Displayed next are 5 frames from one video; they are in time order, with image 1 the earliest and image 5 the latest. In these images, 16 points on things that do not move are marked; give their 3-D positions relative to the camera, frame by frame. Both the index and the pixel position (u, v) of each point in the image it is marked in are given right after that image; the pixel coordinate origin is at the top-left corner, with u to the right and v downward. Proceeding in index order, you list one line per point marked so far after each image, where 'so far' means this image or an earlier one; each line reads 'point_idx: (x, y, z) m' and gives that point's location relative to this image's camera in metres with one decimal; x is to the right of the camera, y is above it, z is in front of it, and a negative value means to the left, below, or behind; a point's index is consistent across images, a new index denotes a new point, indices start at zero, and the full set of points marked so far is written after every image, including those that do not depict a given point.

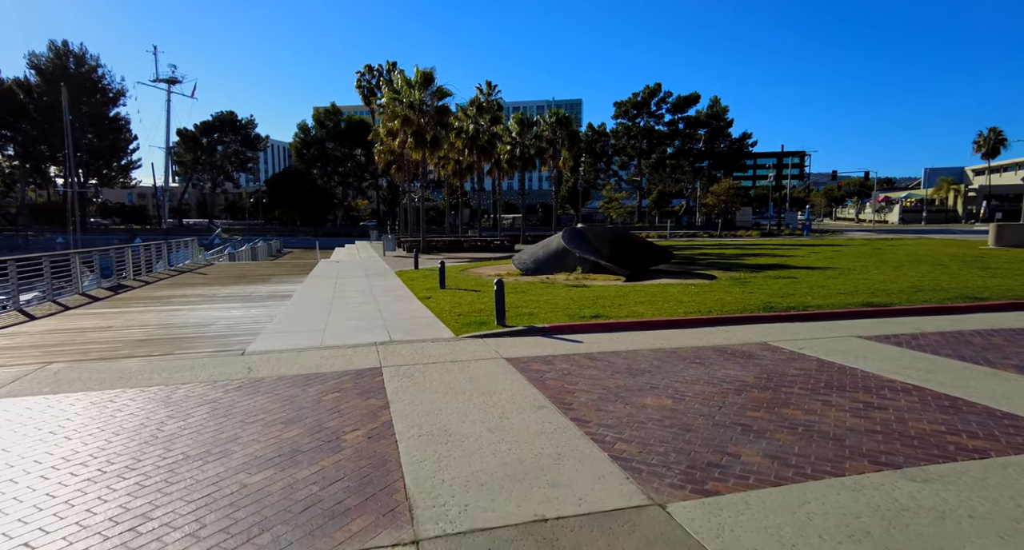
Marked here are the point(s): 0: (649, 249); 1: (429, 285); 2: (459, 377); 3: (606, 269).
0: (+4.9, +0.9, +19.3) m
1: (-2.3, -0.3, +15.5) m
2: (-0.6, -1.1, +6.1) m
3: (+3.1, +0.2, +17.9) m
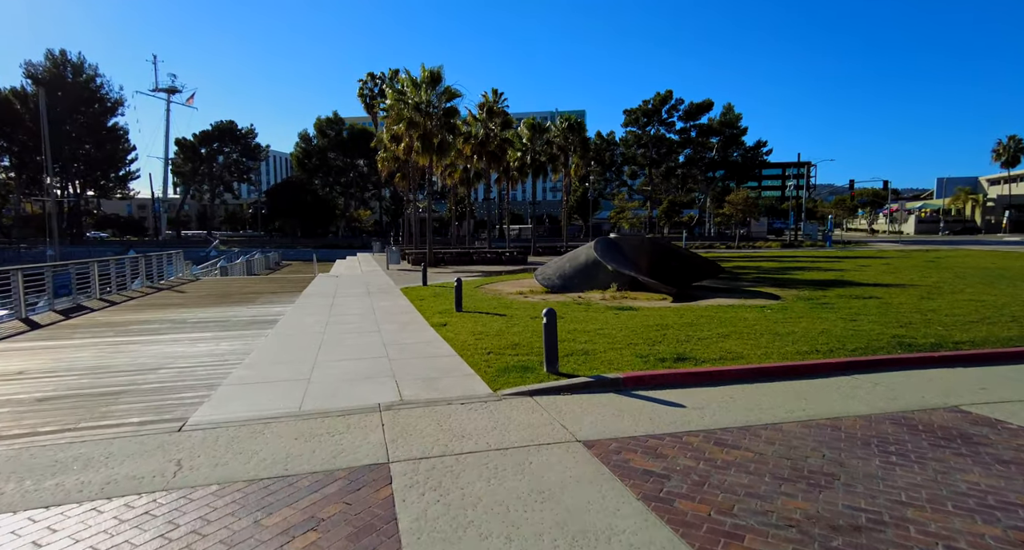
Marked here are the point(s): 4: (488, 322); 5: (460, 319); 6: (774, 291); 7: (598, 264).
0: (+5.6, +0.4, +16.8) m
1: (-1.6, -0.8, +13.0) m
2: (+0.1, -1.4, +3.6) m
3: (+3.8, -0.3, +15.4) m
4: (-0.5, -0.9, +10.7) m
5: (-1.0, -0.9, +11.3) m
6: (+7.4, -0.5, +15.2) m
7: (+2.6, +0.4, +16.6) m
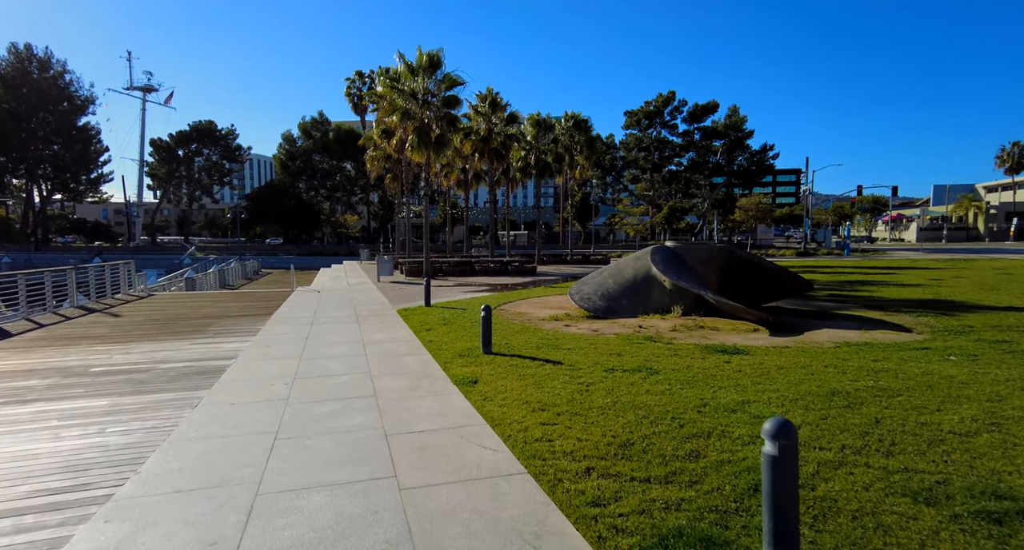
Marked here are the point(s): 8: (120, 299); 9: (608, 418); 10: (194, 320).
0: (+6.4, -0.1, +13.2) m
1: (-0.8, -1.2, +9.3) m
2: (+1.1, -1.7, -0.1) m
3: (+4.6, -0.8, +11.8) m
4: (+0.4, -1.3, +7.0) m
5: (-0.1, -1.3, +7.6) m
6: (+8.1, -1.0, +11.7) m
7: (+3.3, -0.1, +13.0) m
8: (-13.3, -0.8, +18.5) m
9: (+0.9, -1.4, +5.4) m
10: (-8.0, -1.1, +13.6) m
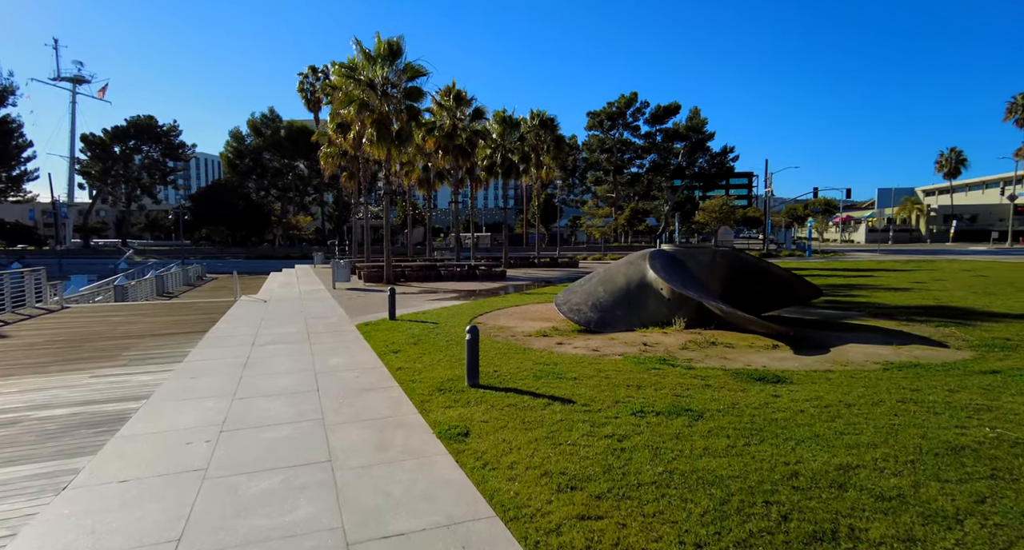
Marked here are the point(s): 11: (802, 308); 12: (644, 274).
0: (+5.9, -0.3, +12.0) m
1: (-1.0, -1.4, +7.5) m
2: (+1.7, -1.9, -1.7) m
3: (+4.2, -0.9, +10.4) m
4: (+0.4, -1.5, +5.3) m
5: (-0.2, -1.5, +5.9) m
6: (+7.8, -1.1, +10.5) m
7: (+2.9, -0.3, +11.5) m
8: (-14.1, -1.1, +15.7) m
9: (+1.1, -1.6, +3.7) m
10: (-8.4, -1.4, +11.3) m
11: (+7.3, -0.8, +13.8) m
12: (+2.8, 0.0, +11.6) m
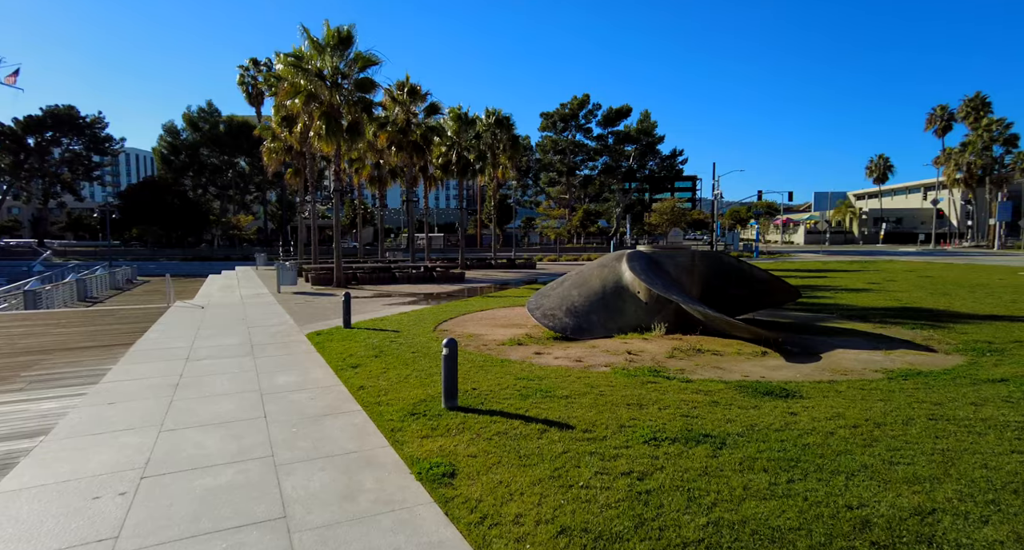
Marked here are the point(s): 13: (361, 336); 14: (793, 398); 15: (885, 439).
0: (+5.2, -0.3, +11.6) m
1: (-1.2, -1.5, +6.5) m
2: (+2.3, -1.9, -2.5) m
3: (+3.7, -1.0, +9.9) m
4: (+0.4, -1.6, +4.4) m
5: (-0.2, -1.6, +5.0) m
6: (+7.3, -1.1, +10.3) m
7: (+2.3, -0.3, +10.9) m
8: (-15.0, -1.3, +13.5) m
9: (+1.2, -1.6, +2.9) m
10: (-8.9, -1.5, +9.6) m
11: (+6.4, -0.8, +13.5) m
12: (+2.2, -0.1, +10.9) m
13: (-3.0, -1.2, +10.8) m
14: (+3.2, -1.4, +6.4) m
15: (+3.3, -1.4, +4.8) m
